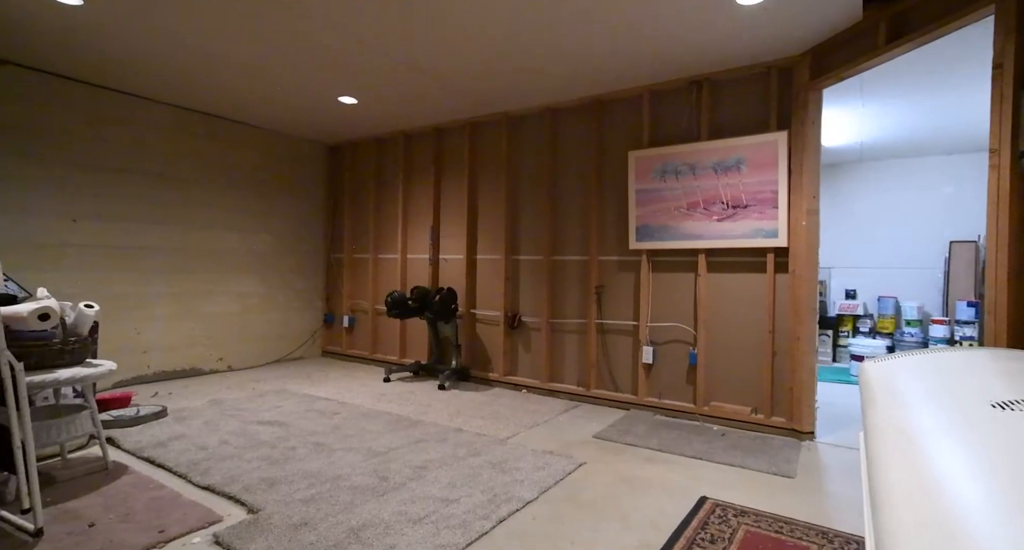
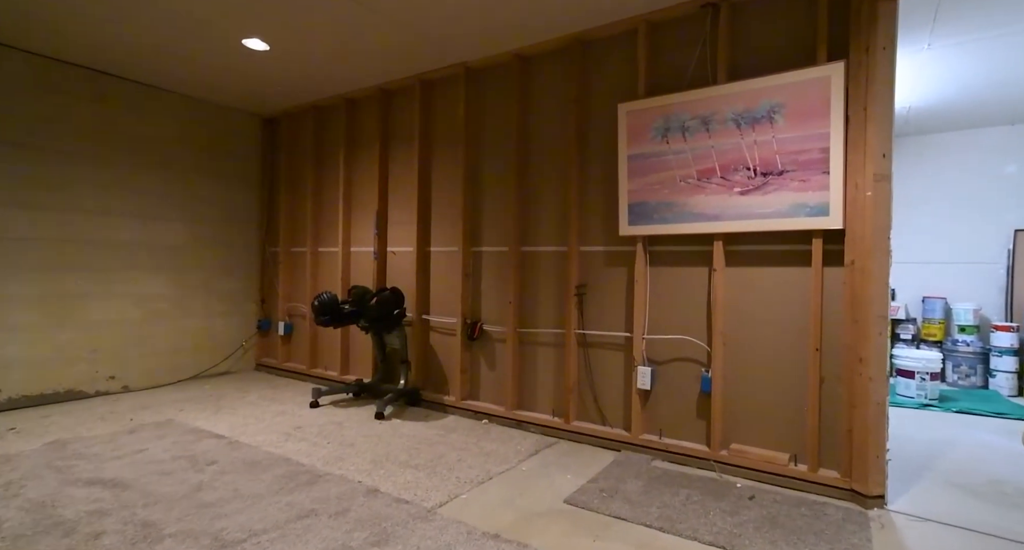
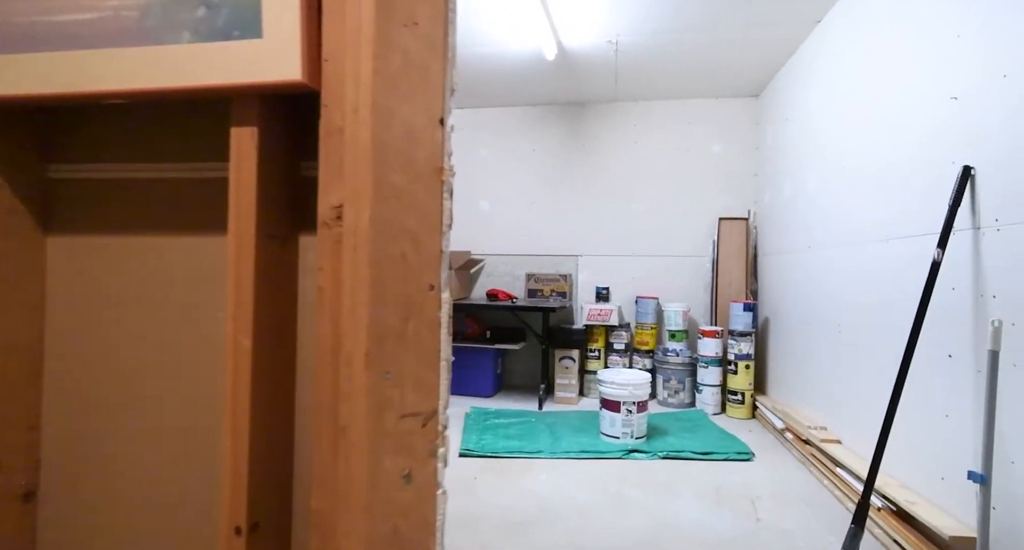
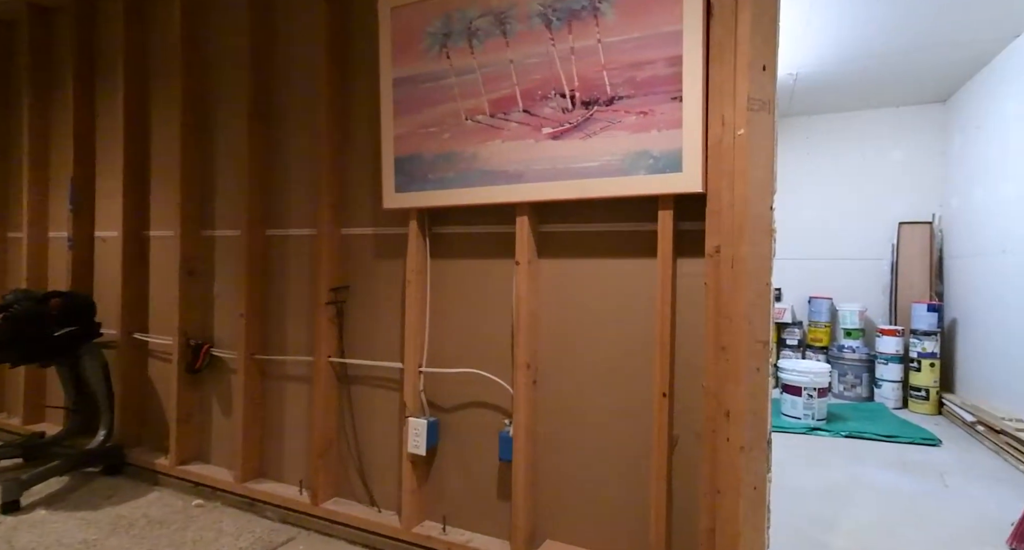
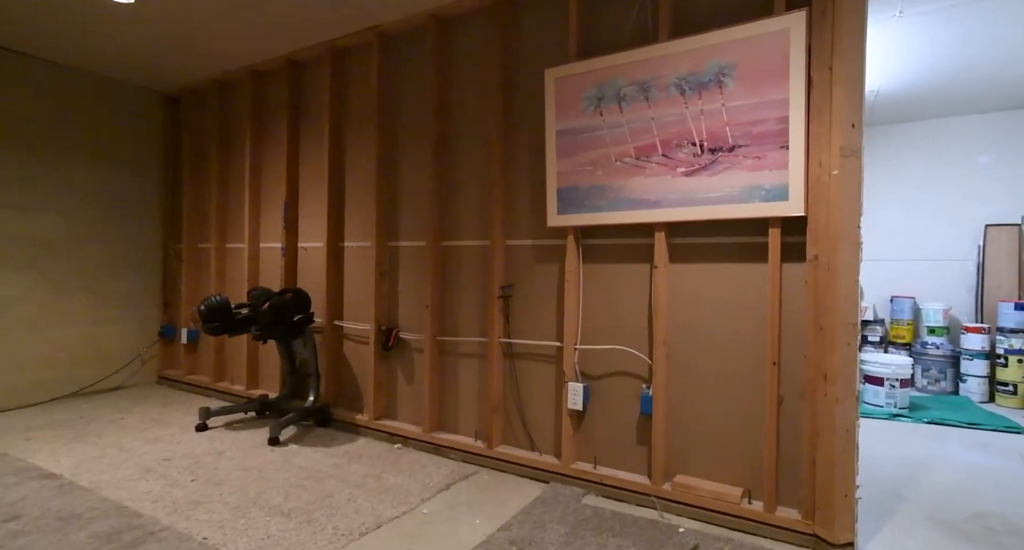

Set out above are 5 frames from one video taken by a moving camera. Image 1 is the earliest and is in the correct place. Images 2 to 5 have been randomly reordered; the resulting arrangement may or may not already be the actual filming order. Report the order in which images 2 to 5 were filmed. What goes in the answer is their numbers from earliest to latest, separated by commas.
2, 5, 4, 3
